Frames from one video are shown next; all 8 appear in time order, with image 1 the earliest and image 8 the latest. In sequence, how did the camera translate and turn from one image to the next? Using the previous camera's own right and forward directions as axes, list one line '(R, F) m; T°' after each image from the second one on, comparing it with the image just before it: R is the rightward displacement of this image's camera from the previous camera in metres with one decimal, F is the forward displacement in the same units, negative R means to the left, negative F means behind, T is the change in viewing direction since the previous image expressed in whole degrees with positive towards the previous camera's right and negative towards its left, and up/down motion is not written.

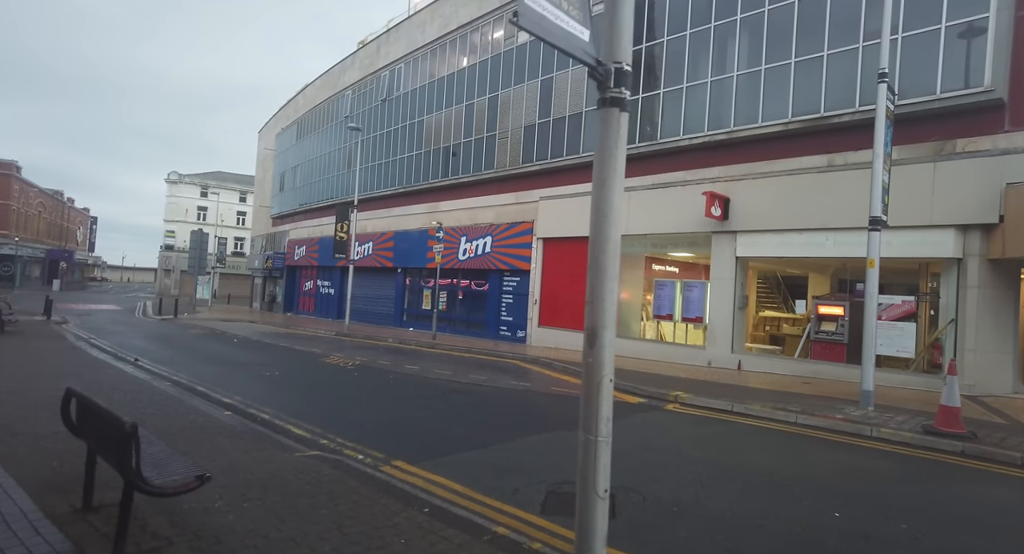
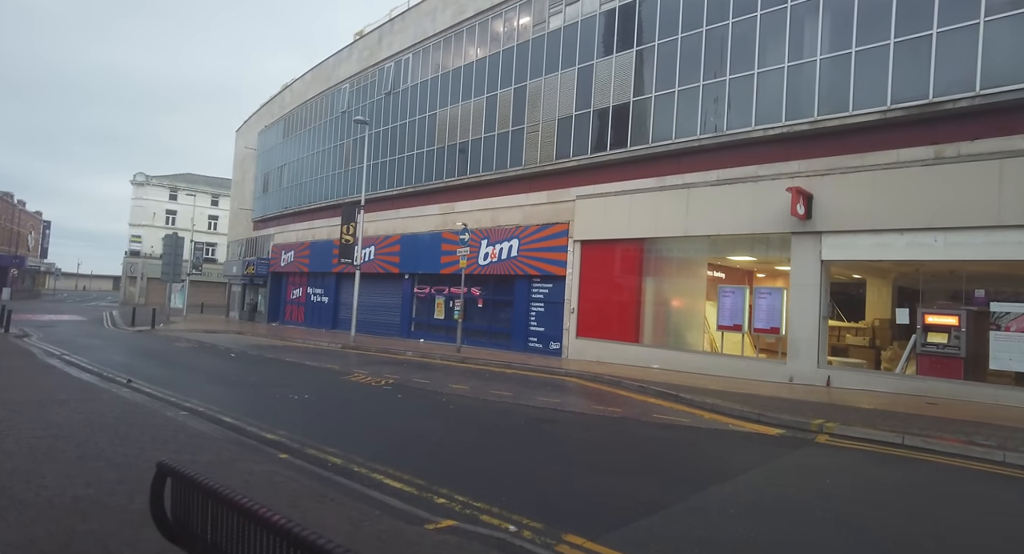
(-2.2, +2.0) m; +3°
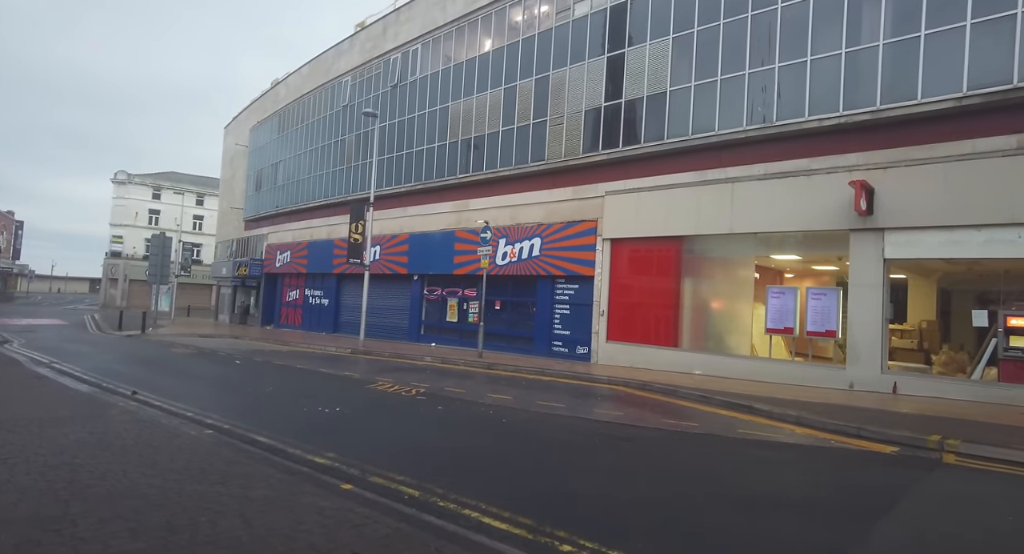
(-1.4, +1.1) m; +2°
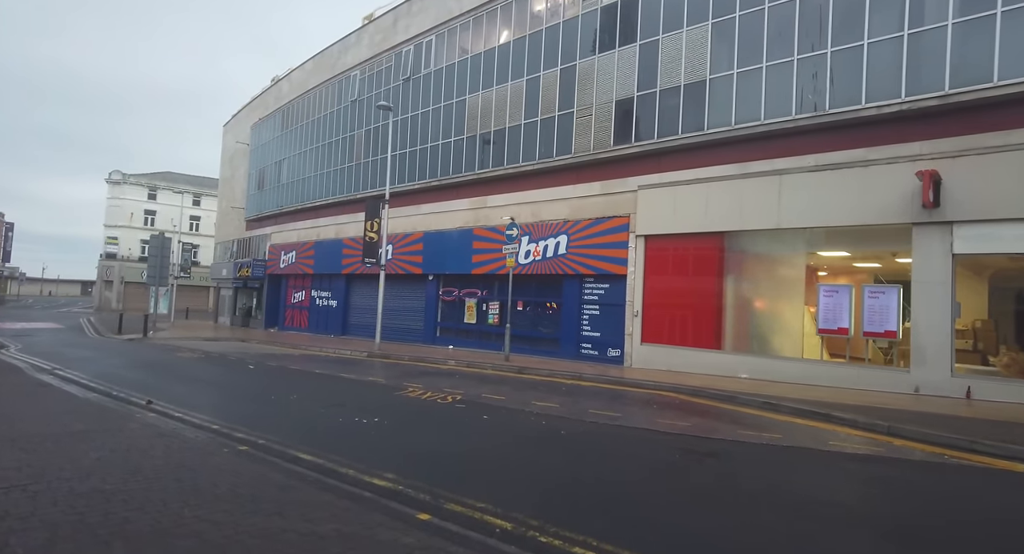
(-1.1, +0.9) m; +1°
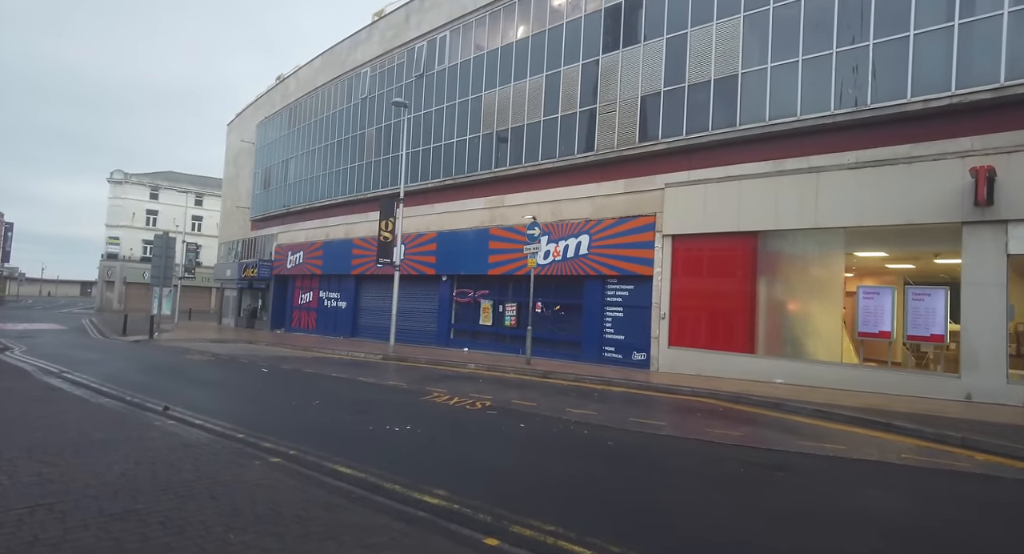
(-0.7, +0.6) m; 0°
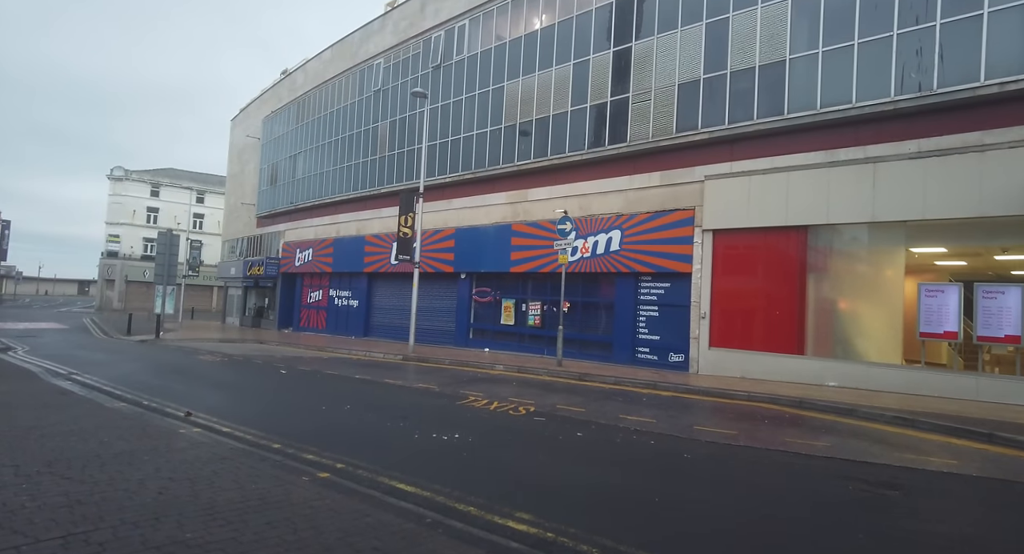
(-1.0, +0.9) m; 0°
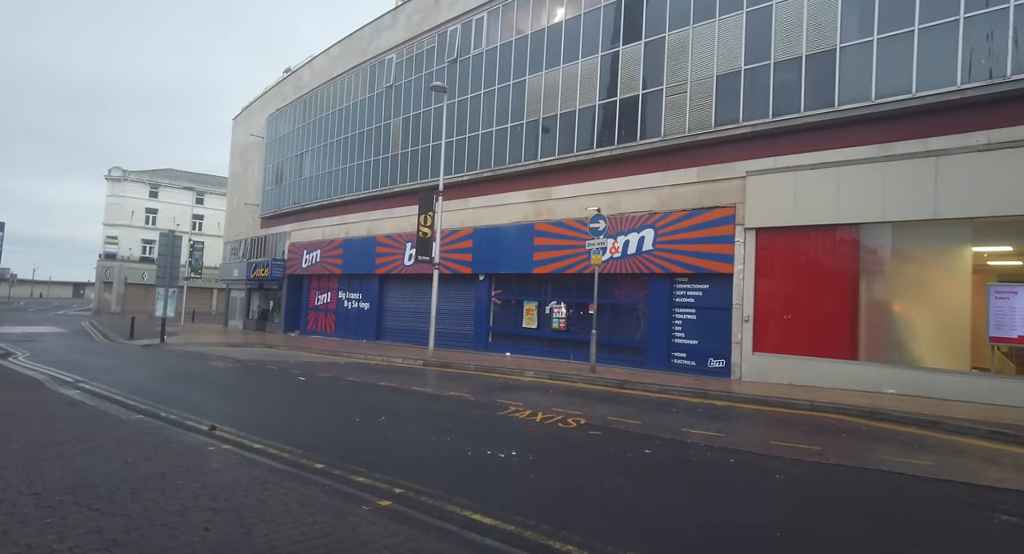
(-1.0, +0.9) m; 0°
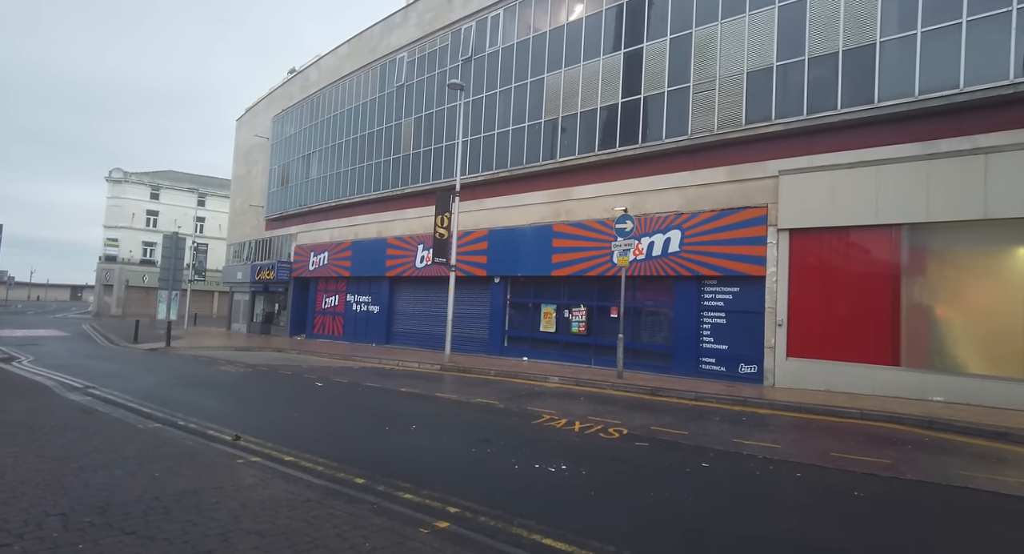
(-0.7, +0.5) m; 0°
